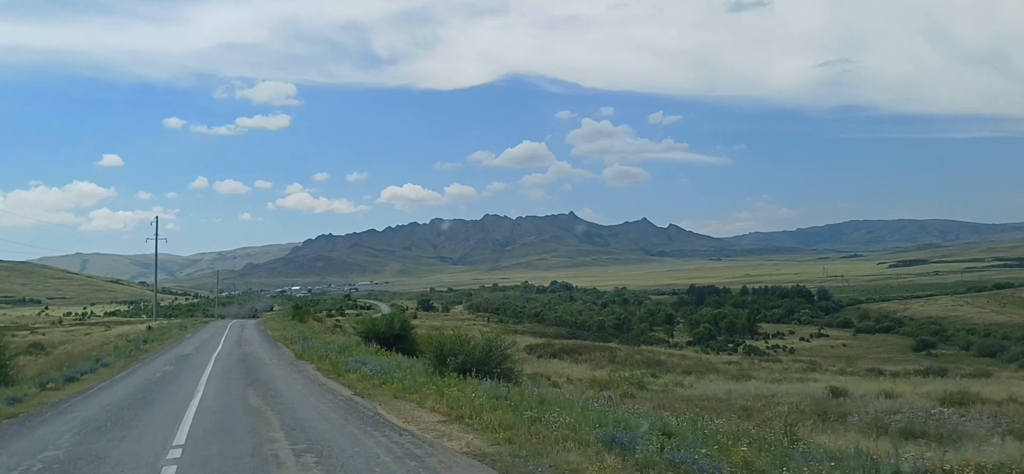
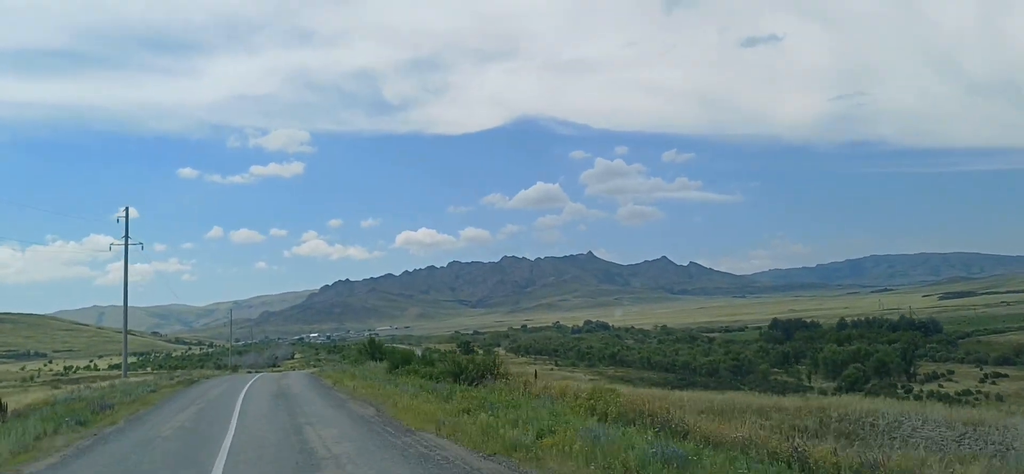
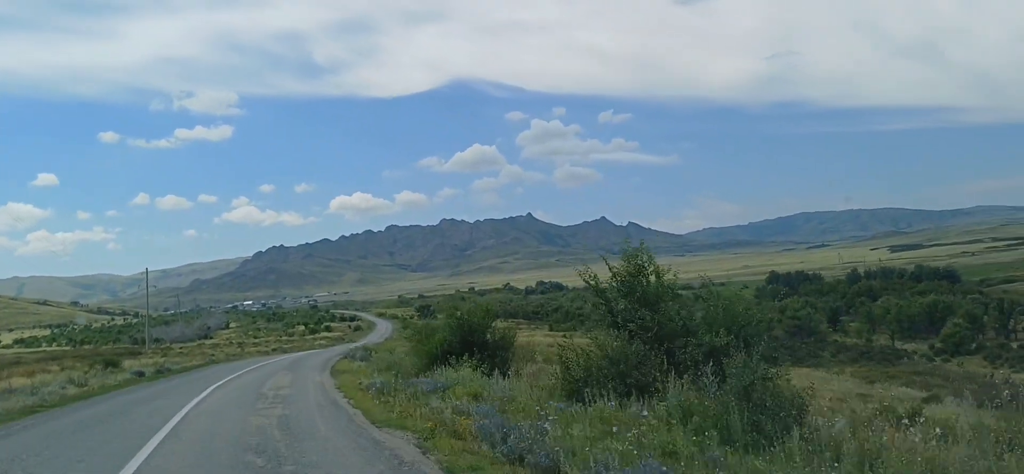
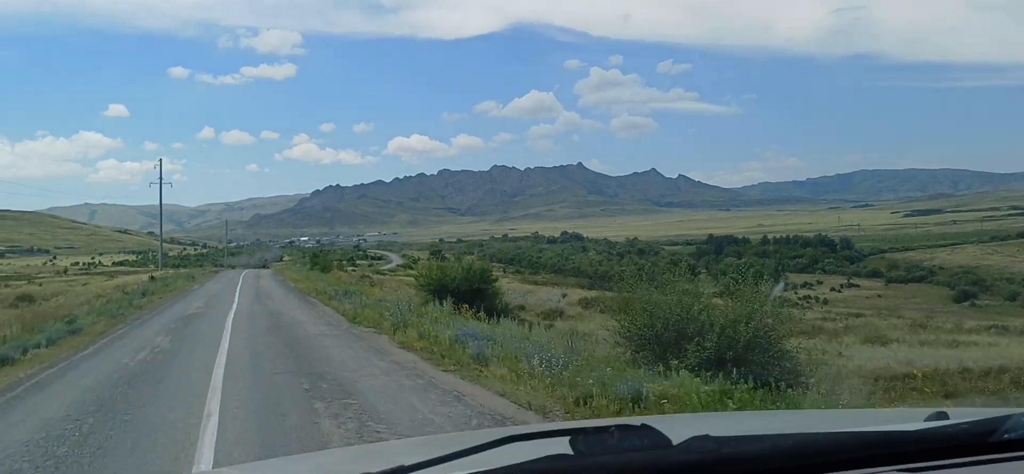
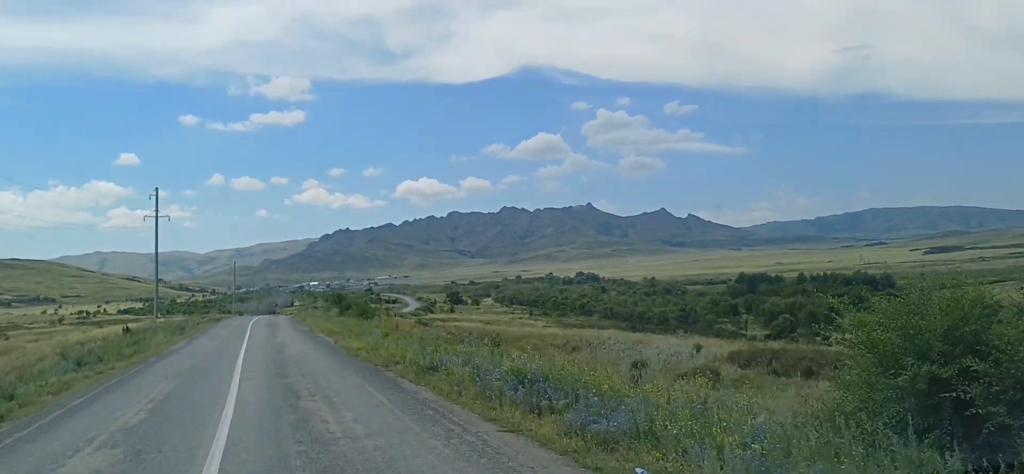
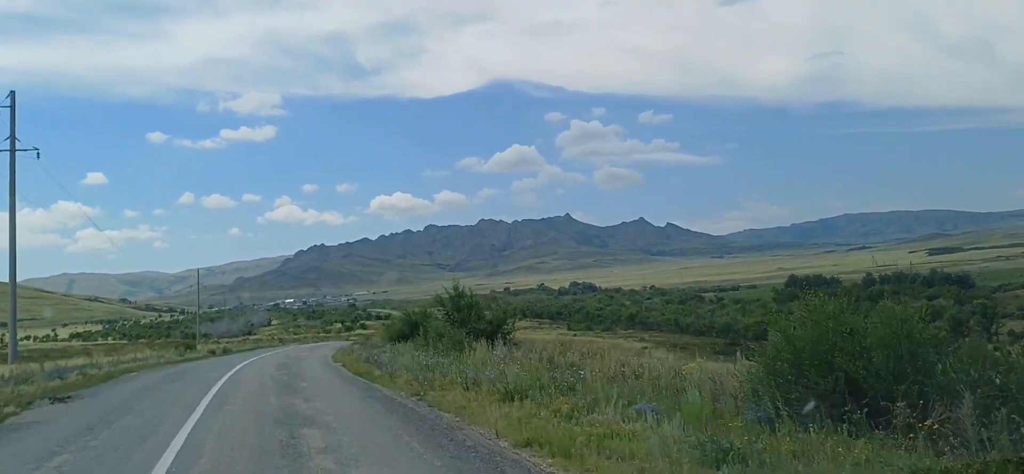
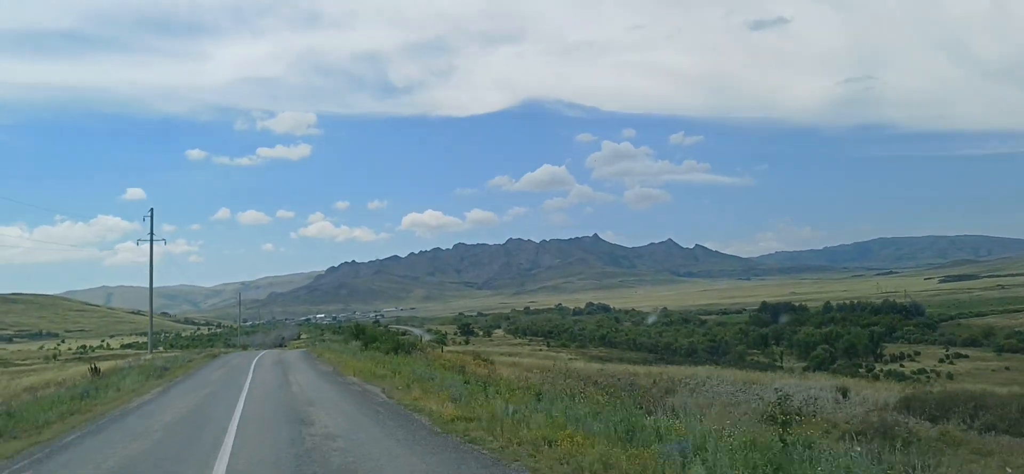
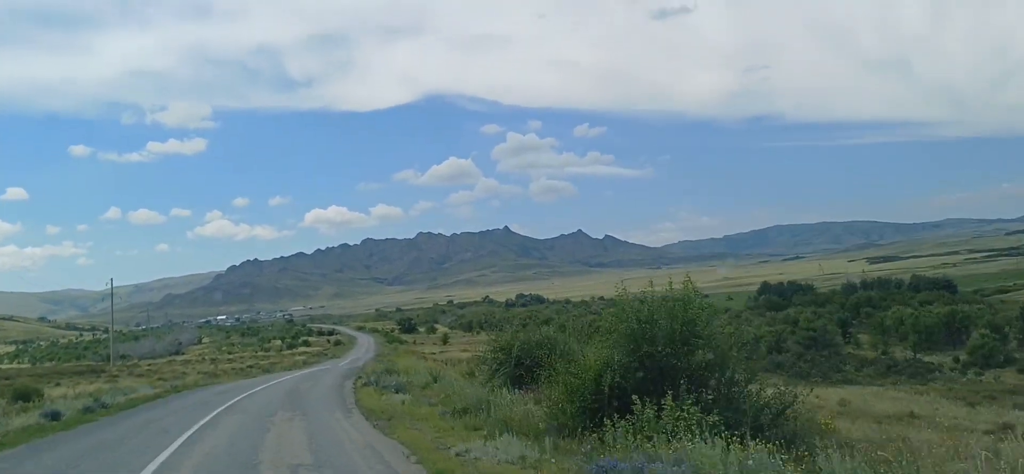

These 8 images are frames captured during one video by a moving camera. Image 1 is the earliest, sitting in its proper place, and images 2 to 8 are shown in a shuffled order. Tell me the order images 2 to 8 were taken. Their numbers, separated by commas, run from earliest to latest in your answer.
4, 5, 7, 2, 6, 3, 8
